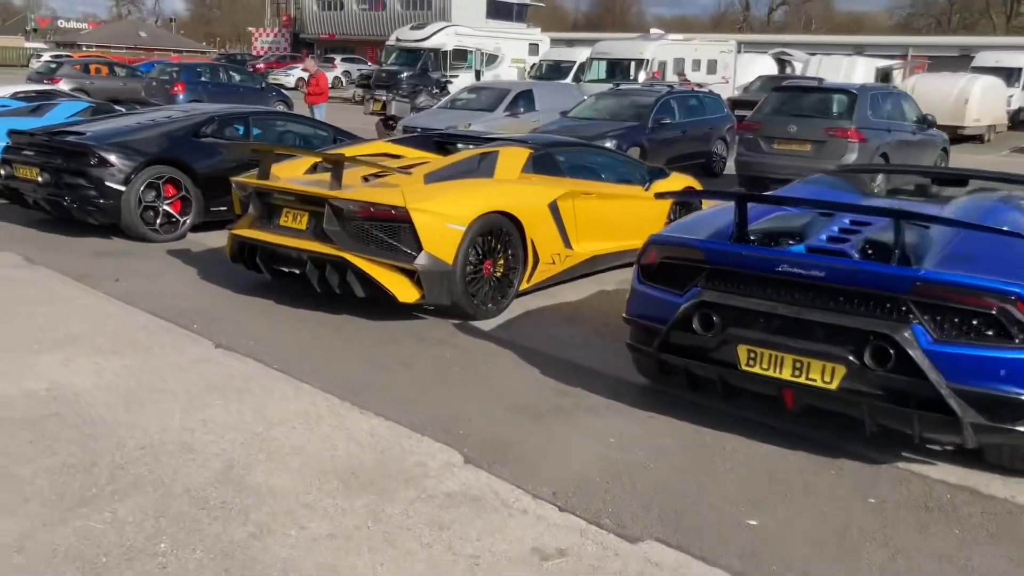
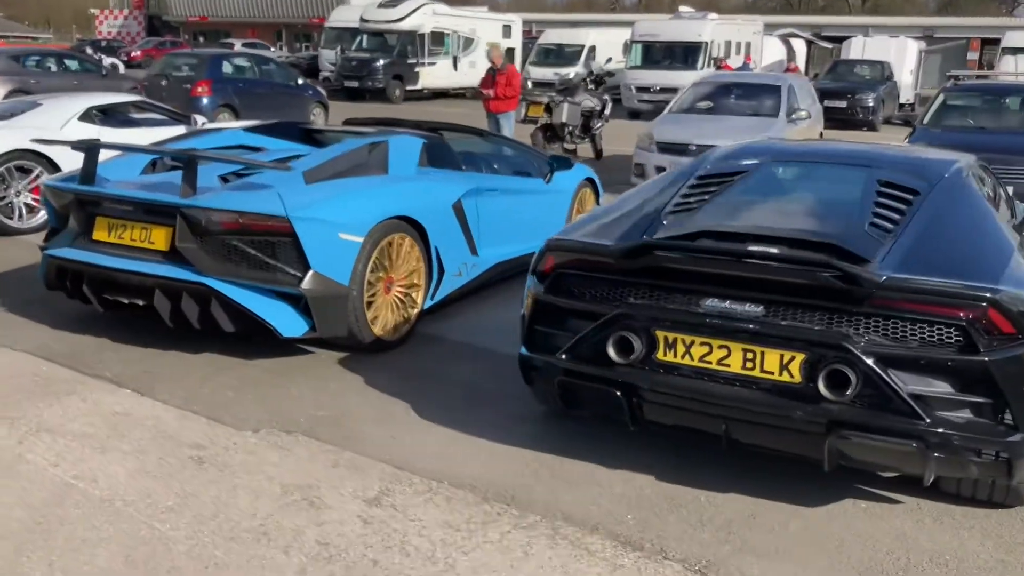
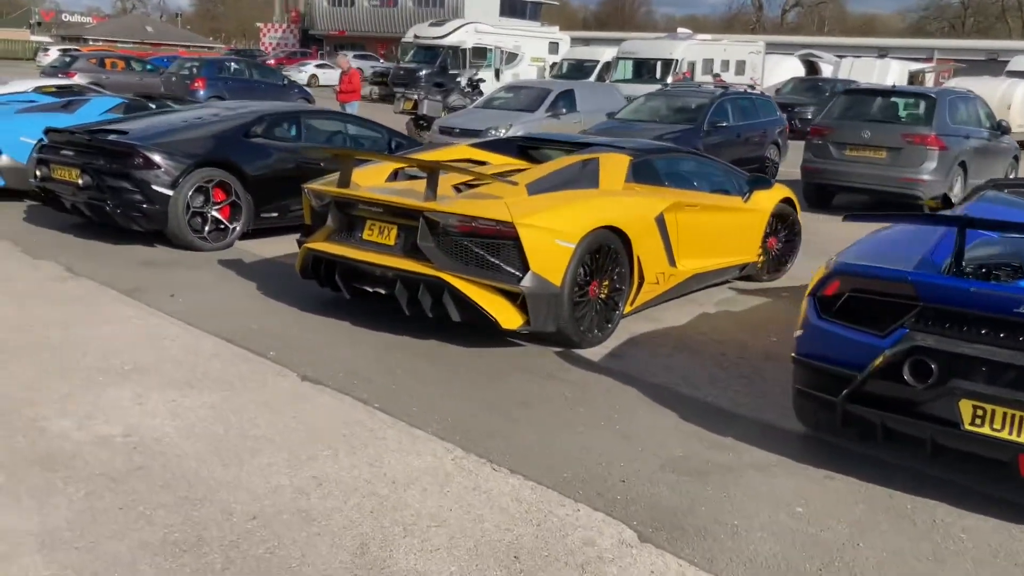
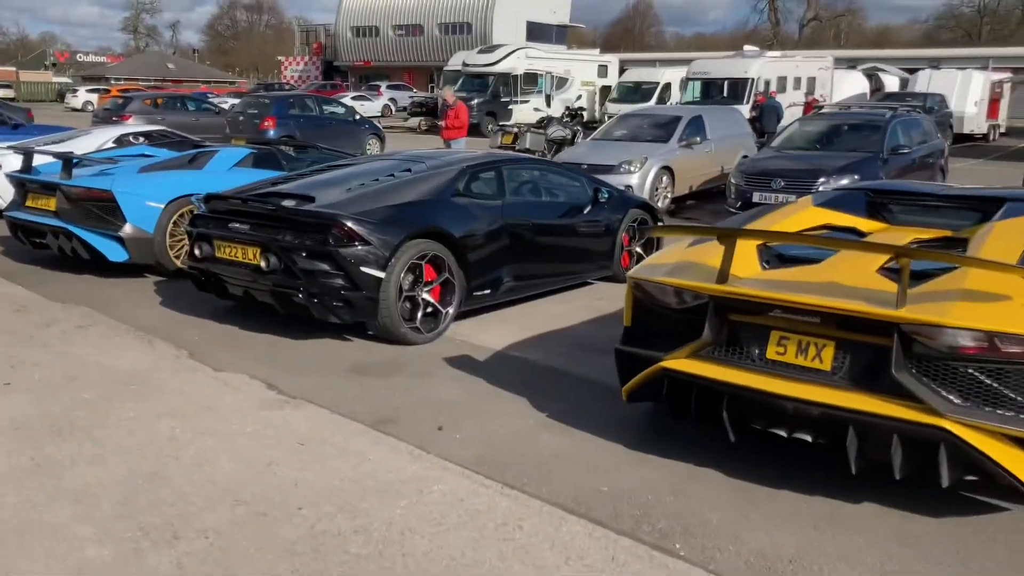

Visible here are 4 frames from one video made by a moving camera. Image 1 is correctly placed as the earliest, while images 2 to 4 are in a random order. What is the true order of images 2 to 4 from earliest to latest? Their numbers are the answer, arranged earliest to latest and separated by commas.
3, 4, 2
